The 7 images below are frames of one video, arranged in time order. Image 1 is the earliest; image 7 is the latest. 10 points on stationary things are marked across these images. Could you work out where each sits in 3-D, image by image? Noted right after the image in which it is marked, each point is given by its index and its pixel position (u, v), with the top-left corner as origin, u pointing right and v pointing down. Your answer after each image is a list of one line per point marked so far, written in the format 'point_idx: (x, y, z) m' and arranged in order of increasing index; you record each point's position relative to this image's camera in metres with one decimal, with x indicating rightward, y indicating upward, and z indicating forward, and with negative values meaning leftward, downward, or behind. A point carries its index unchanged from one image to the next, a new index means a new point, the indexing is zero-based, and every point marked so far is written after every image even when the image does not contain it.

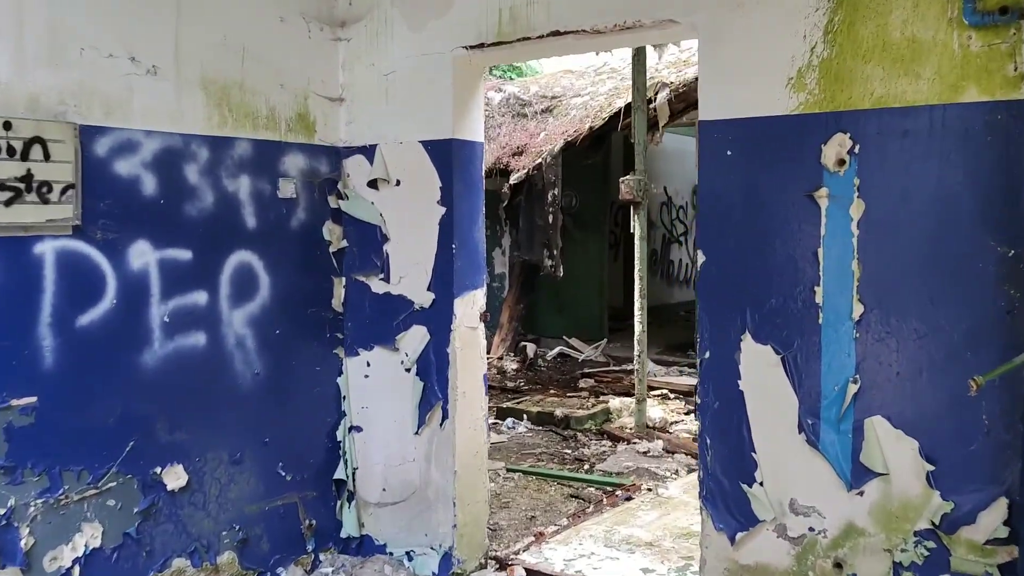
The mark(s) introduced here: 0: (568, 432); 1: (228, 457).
0: (+0.4, -1.0, +6.1) m
1: (-1.1, -0.6, +3.4) m
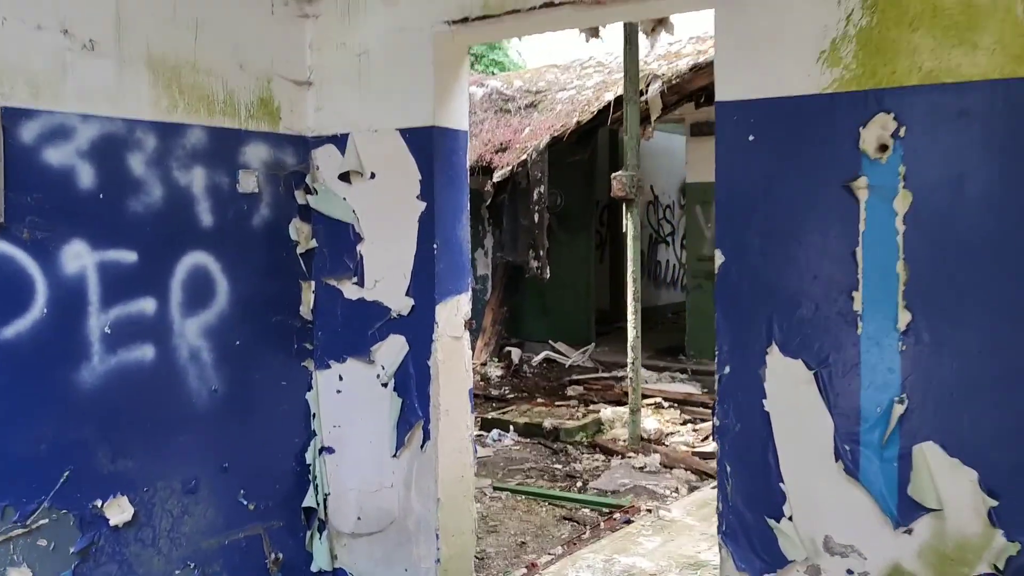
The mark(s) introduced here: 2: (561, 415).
0: (+0.3, -1.0, +5.7) m
1: (-1.1, -0.6, +3.0) m
2: (+0.3, -0.9, +6.3) m
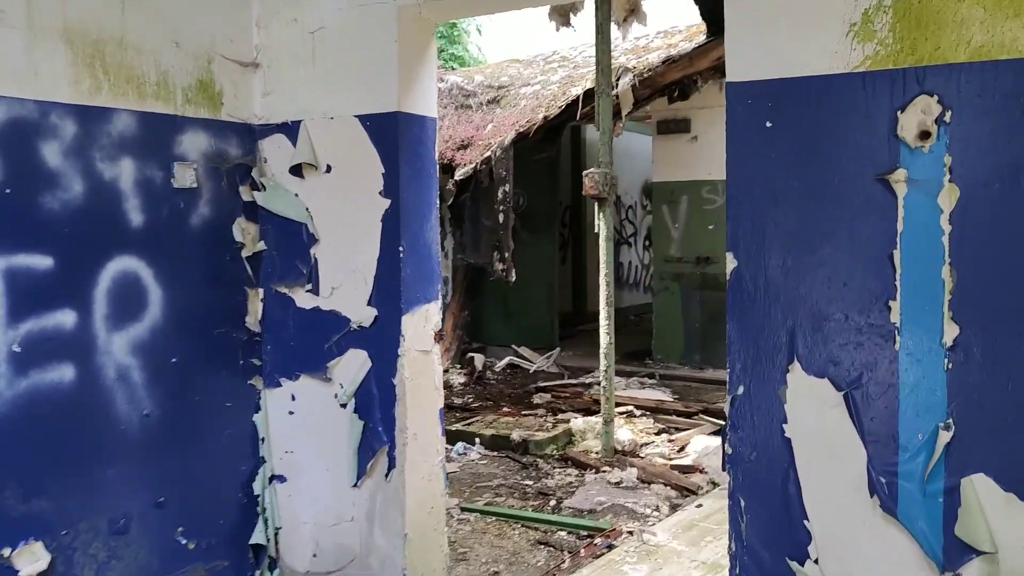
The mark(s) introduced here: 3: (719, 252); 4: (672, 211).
0: (+0.1, -1.0, +5.4) m
1: (-1.1, -0.7, +2.6) m
2: (+0.1, -0.9, +5.9) m
3: (+2.0, +0.4, +8.7) m
4: (+1.6, +0.8, +9.0) m
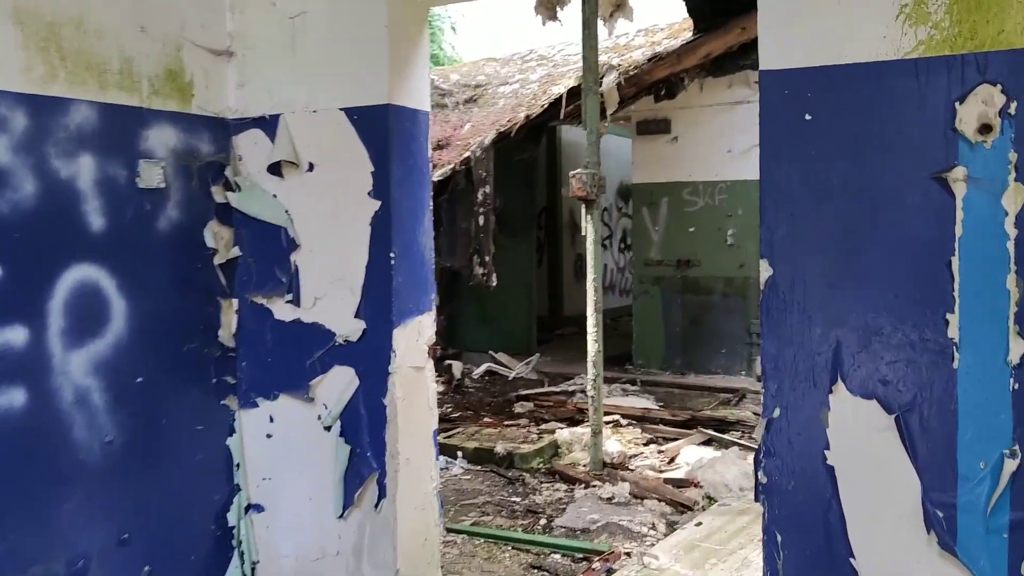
0: (0.0, -1.1, +5.2) m
1: (-1.1, -0.7, +2.3) m
2: (0.0, -0.9, +5.7) m
3: (+1.8, +0.3, +8.6) m
4: (+1.4, +0.7, +8.8) m
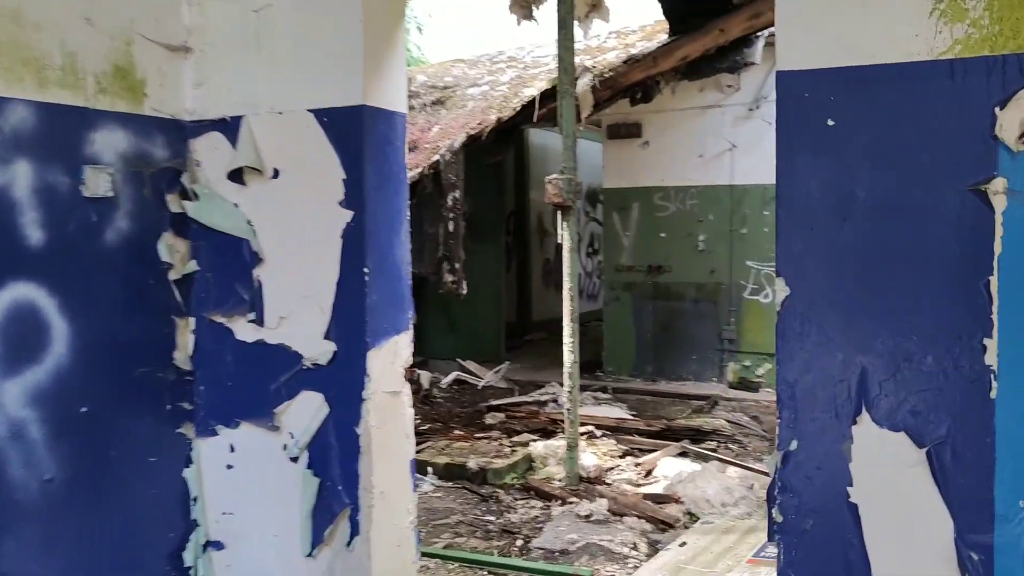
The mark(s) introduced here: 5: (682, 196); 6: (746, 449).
0: (-0.1, -1.1, +5.0) m
1: (-1.2, -0.8, +2.1) m
2: (-0.2, -1.0, +5.5) m
3: (+1.5, +0.3, +8.4) m
4: (+1.1, +0.7, +8.7) m
5: (+1.6, +0.9, +8.4) m
6: (+1.5, -1.0, +5.9) m
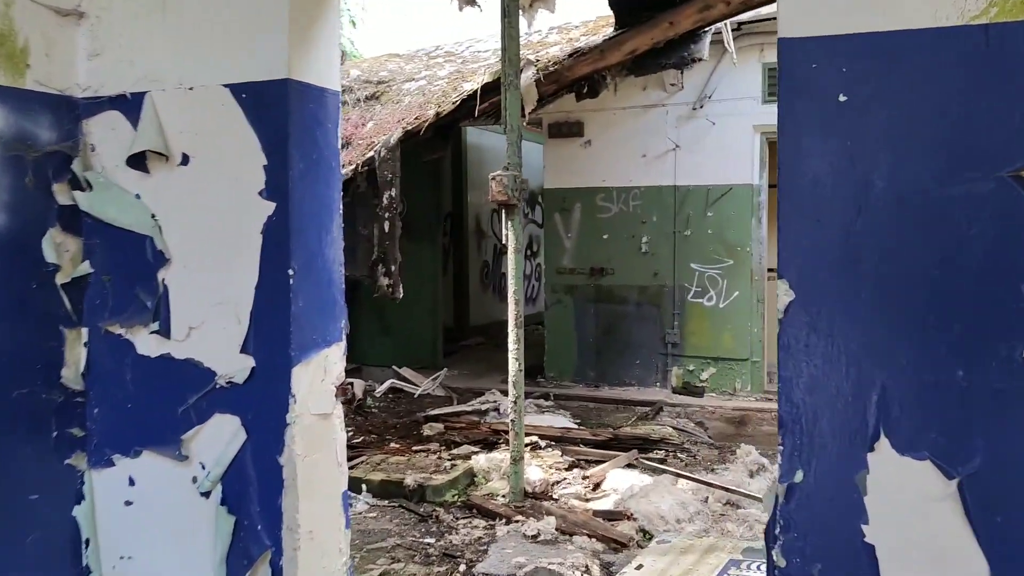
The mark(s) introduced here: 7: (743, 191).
0: (-0.4, -1.1, +4.6) m
1: (-1.3, -0.8, +1.7) m
2: (-0.5, -1.0, +5.2) m
3: (+0.9, +0.2, +8.2) m
4: (+0.5, +0.6, +8.4) m
5: (+1.0, +0.8, +8.2) m
6: (+1.1, -1.1, +5.6) m
7: (+2.0, +0.8, +7.8) m
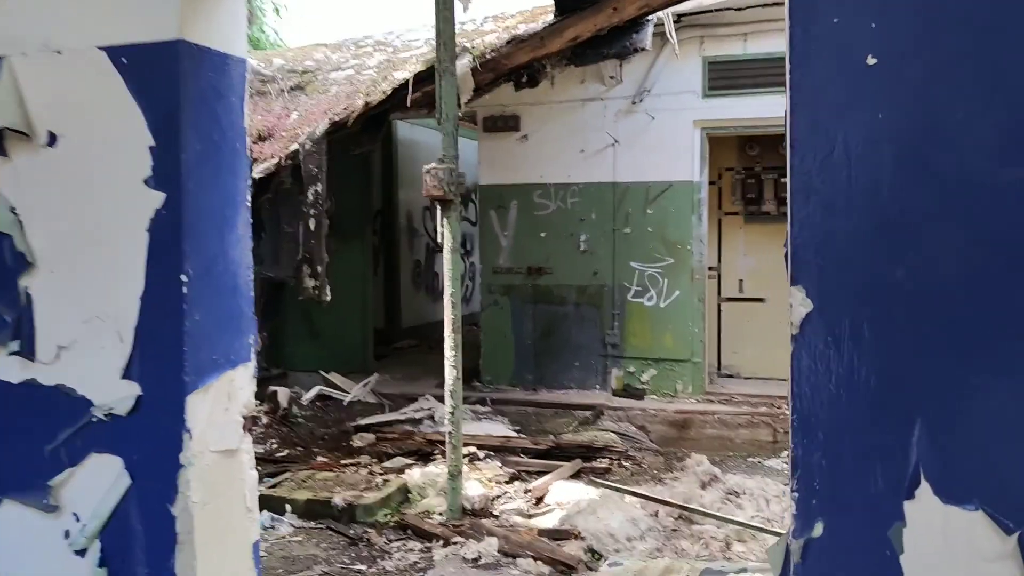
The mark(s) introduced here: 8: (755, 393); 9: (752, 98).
0: (-0.7, -1.1, +4.3) m
1: (-1.3, -0.8, +1.2) m
2: (-0.8, -1.0, +4.8) m
3: (+0.4, +0.2, +8.0) m
4: (-0.1, +0.6, +8.1) m
5: (+0.4, +0.8, +7.9) m
6: (+0.8, -1.1, +5.4) m
7: (+1.4, +0.8, +7.6) m
8: (+2.1, -0.9, +7.7) m
9: (+1.9, +1.5, +7.4) m
